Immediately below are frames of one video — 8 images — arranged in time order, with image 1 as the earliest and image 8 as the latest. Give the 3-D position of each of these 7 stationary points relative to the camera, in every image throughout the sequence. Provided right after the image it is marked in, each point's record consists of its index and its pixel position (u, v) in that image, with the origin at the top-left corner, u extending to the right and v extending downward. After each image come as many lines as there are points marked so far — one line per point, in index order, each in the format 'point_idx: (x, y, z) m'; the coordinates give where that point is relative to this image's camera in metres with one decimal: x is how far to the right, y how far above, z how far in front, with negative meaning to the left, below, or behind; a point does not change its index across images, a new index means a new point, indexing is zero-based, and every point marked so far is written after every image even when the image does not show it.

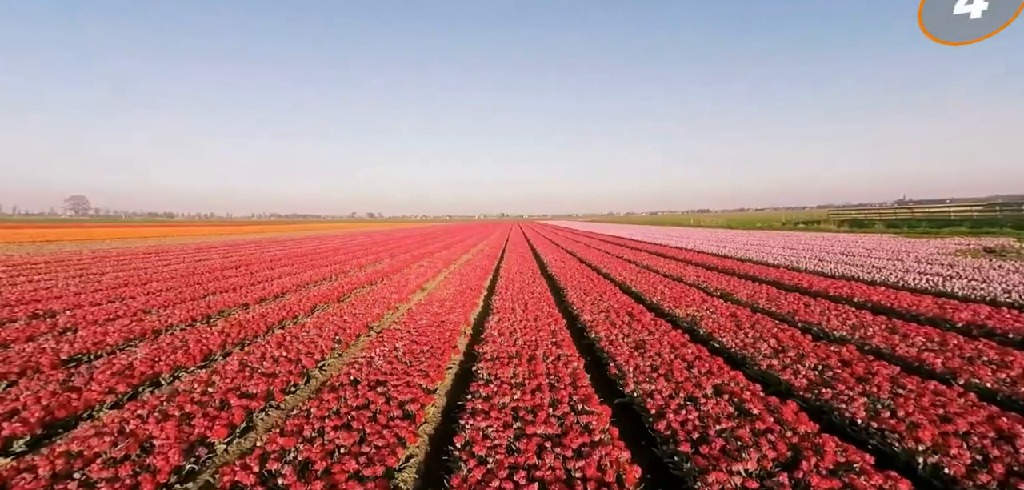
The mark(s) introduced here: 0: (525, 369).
0: (+0.2, -1.6, +6.5) m
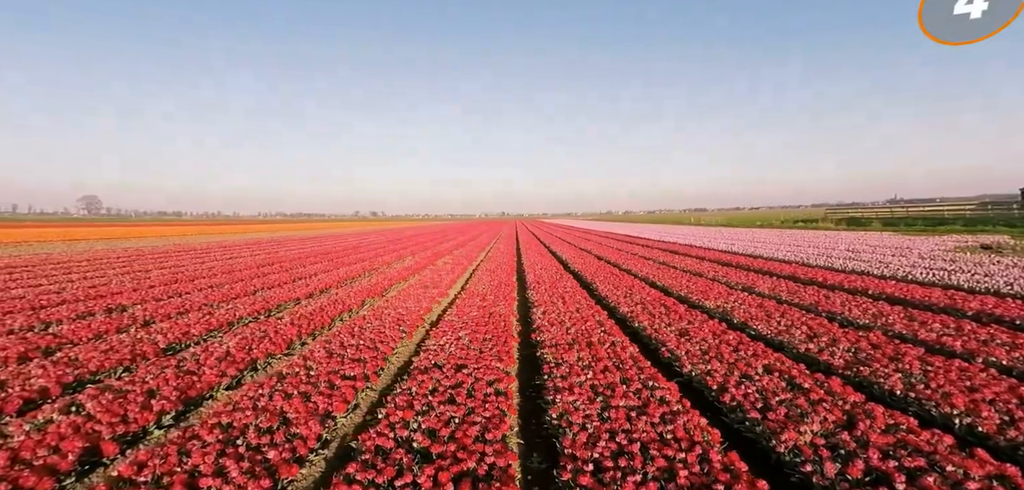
0: (+1.2, -1.6, +7.3) m
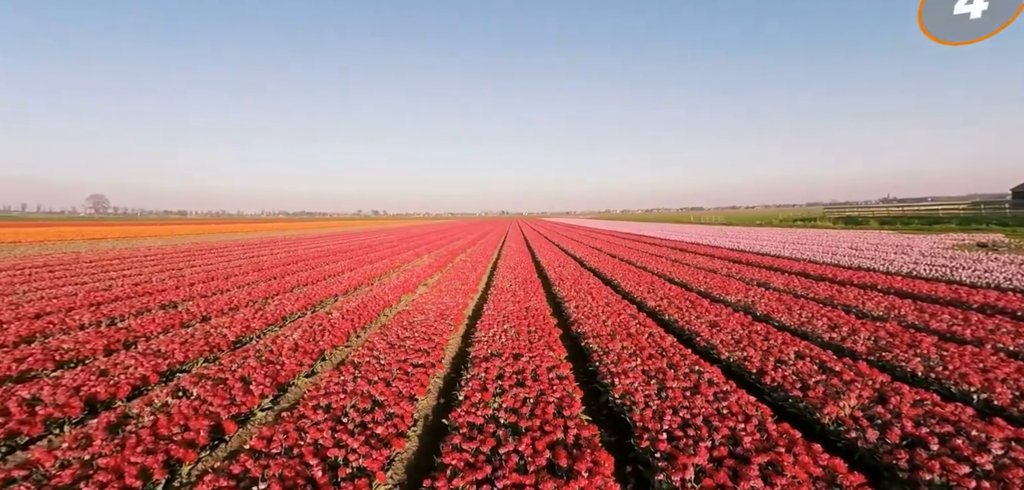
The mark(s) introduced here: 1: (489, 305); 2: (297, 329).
0: (+1.9, -1.6, +7.9) m
1: (-0.5, -1.5, +11.4) m
2: (-4.0, -1.7, +9.4) m
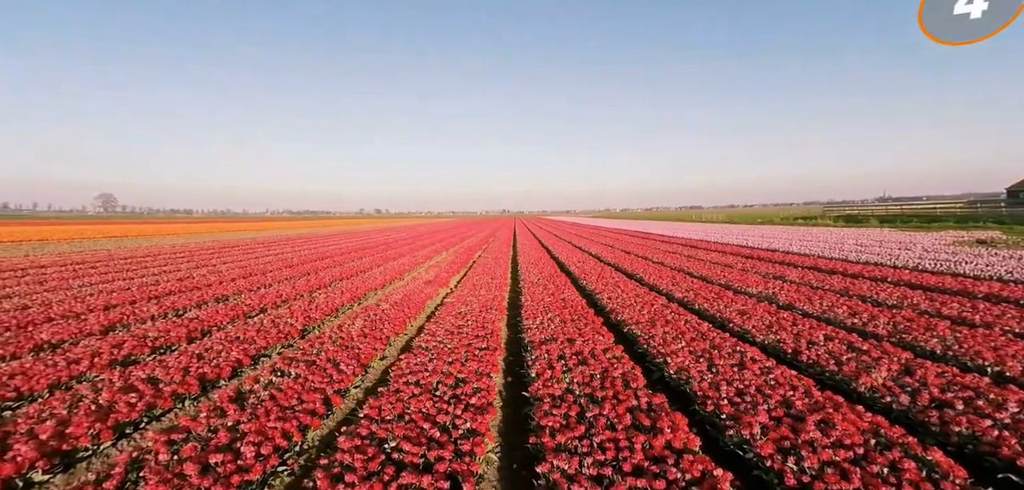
0: (+2.8, -1.5, +8.6) m
1: (+0.4, -1.4, +12.1) m
2: (-3.1, -1.6, +10.1) m
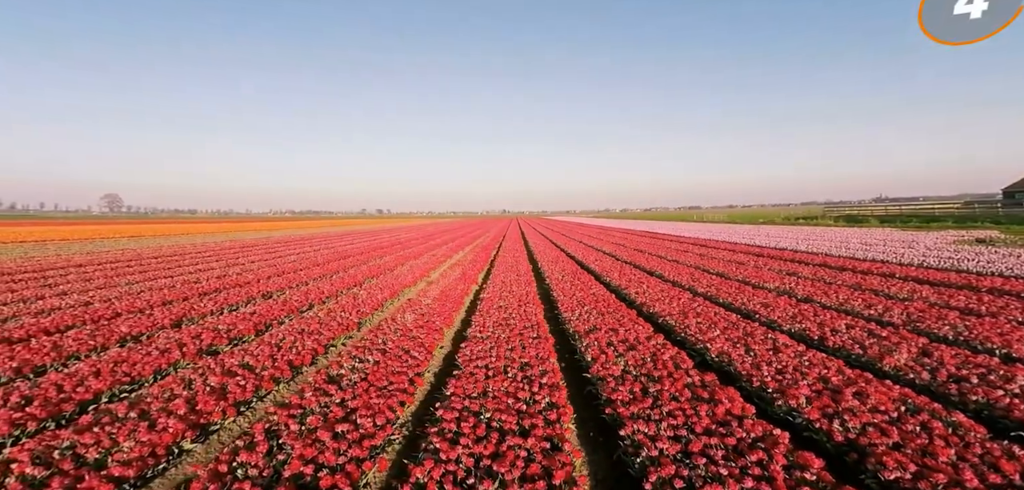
0: (+3.7, -1.4, +9.4) m
1: (+1.2, -1.3, +12.9) m
2: (-2.2, -1.6, +10.8) m
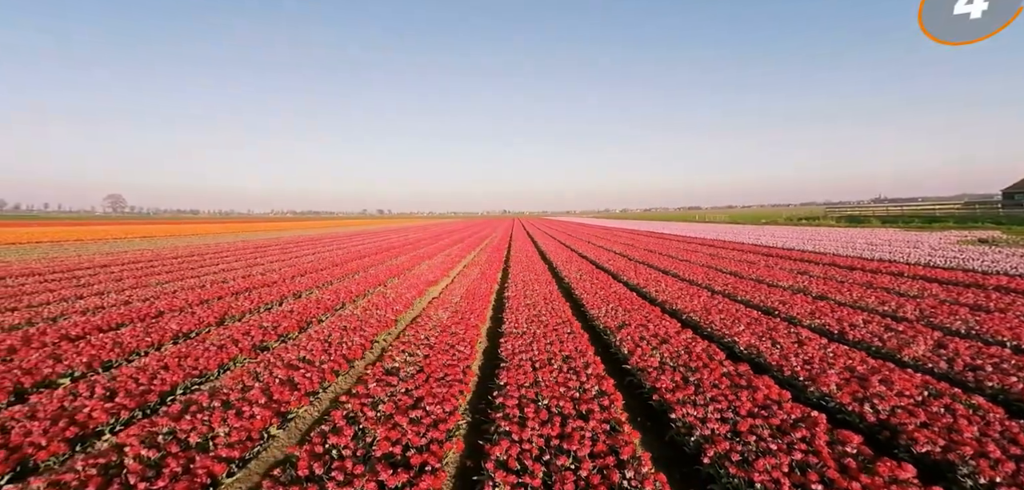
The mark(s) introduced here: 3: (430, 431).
0: (+4.3, -1.4, +9.9) m
1: (+1.8, -1.3, +13.4) m
2: (-1.6, -1.6, +11.3) m
3: (-0.9, -2.0, +5.3) m
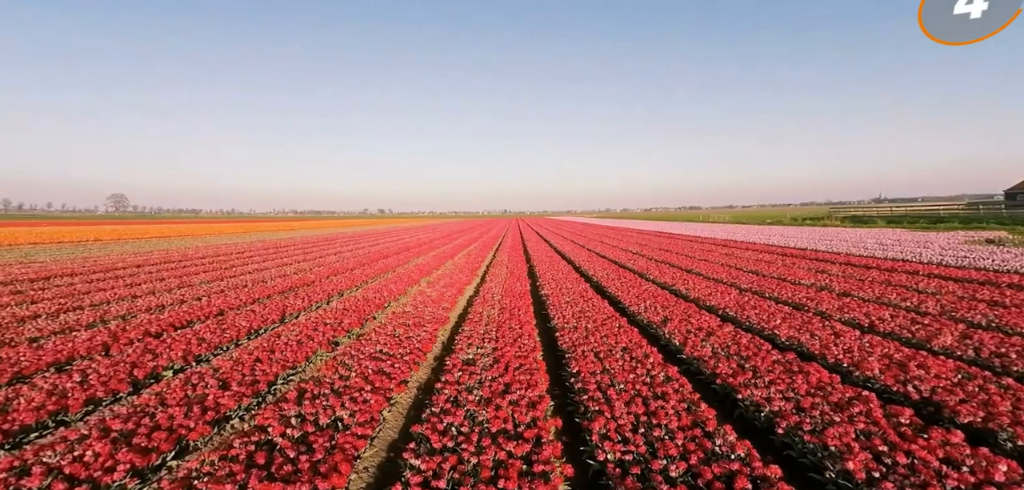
0: (+5.4, -1.4, +10.7) m
1: (+2.9, -1.3, +14.2) m
2: (-0.5, -1.6, +12.0) m
3: (+0.2, -2.0, +6.1) m
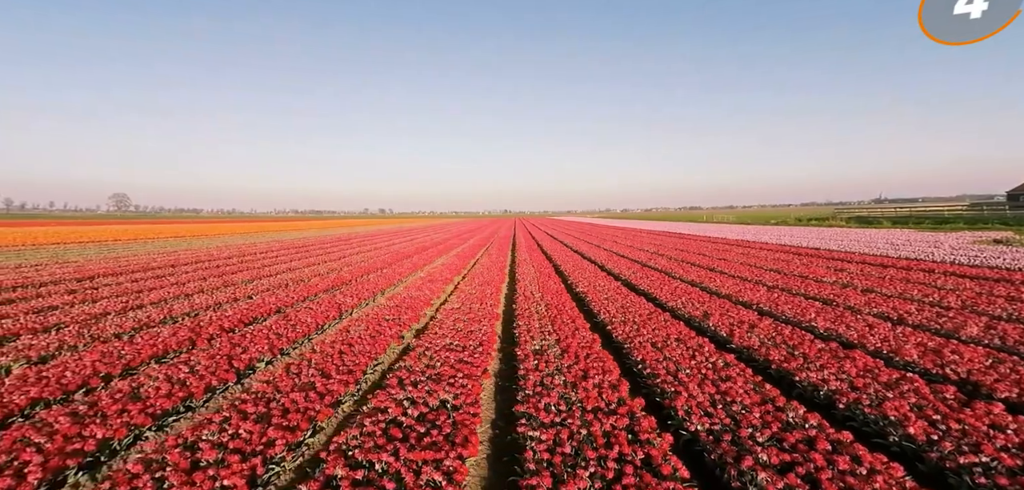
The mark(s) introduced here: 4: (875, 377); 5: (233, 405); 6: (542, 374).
0: (+6.6, -1.4, +11.5) m
1: (+4.1, -1.3, +14.9) m
2: (+0.7, -1.6, +12.8) m
3: (+1.4, -2.0, +6.8) m
4: (+5.1, -1.9, +6.9) m
5: (-4.0, -2.2, +6.9) m
6: (+0.4, -2.0, +7.7) m
